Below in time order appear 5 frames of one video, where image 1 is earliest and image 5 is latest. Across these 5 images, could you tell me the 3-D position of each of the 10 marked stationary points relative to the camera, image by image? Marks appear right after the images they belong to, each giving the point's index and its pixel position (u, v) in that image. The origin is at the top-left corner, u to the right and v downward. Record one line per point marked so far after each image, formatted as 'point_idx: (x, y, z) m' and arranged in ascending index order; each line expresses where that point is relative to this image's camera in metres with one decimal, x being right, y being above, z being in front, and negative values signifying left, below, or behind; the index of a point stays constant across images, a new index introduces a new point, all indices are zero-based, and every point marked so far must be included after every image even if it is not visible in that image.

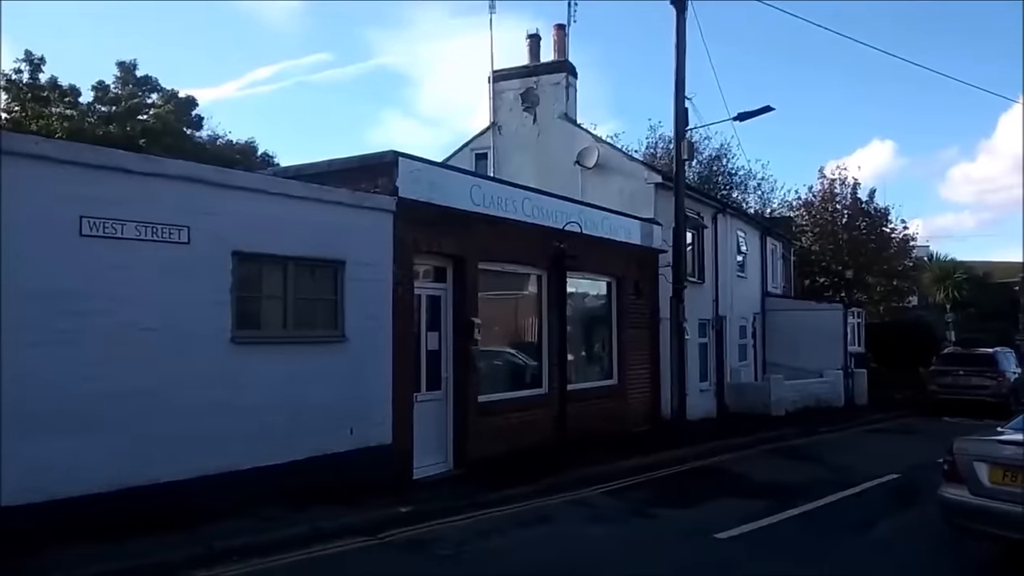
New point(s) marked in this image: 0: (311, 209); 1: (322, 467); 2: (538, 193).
0: (-2.0, +0.8, +10.1) m
1: (-1.9, -1.8, +10.2) m
2: (+0.4, +1.4, +14.4) m
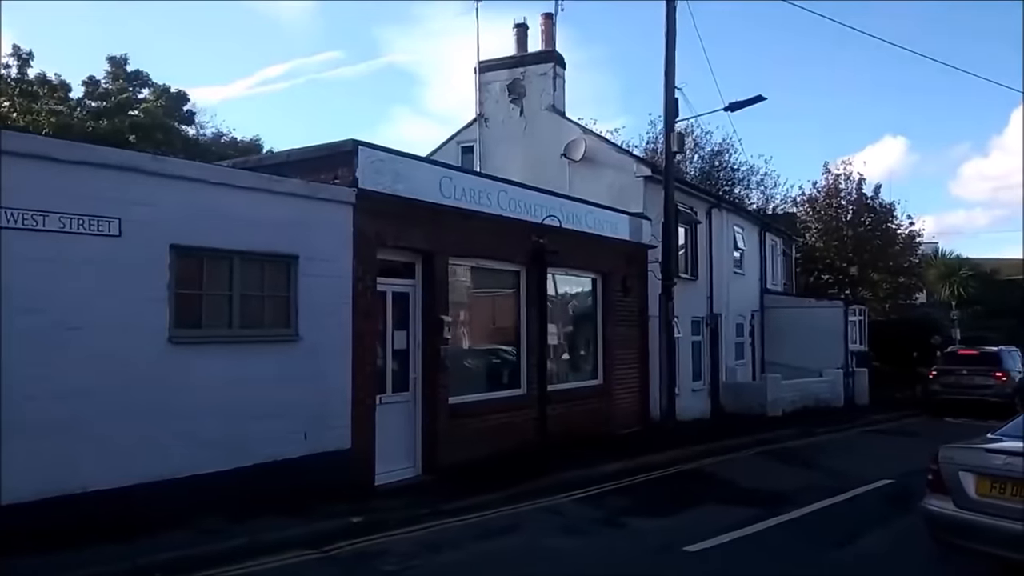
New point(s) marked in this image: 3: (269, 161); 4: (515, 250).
0: (-2.4, +0.8, +9.6) m
1: (-2.3, -1.8, +9.6) m
2: (+0.1, +1.4, +13.8) m
3: (-2.7, +1.4, +11.2) m
4: (0.0, +0.5, +13.9) m
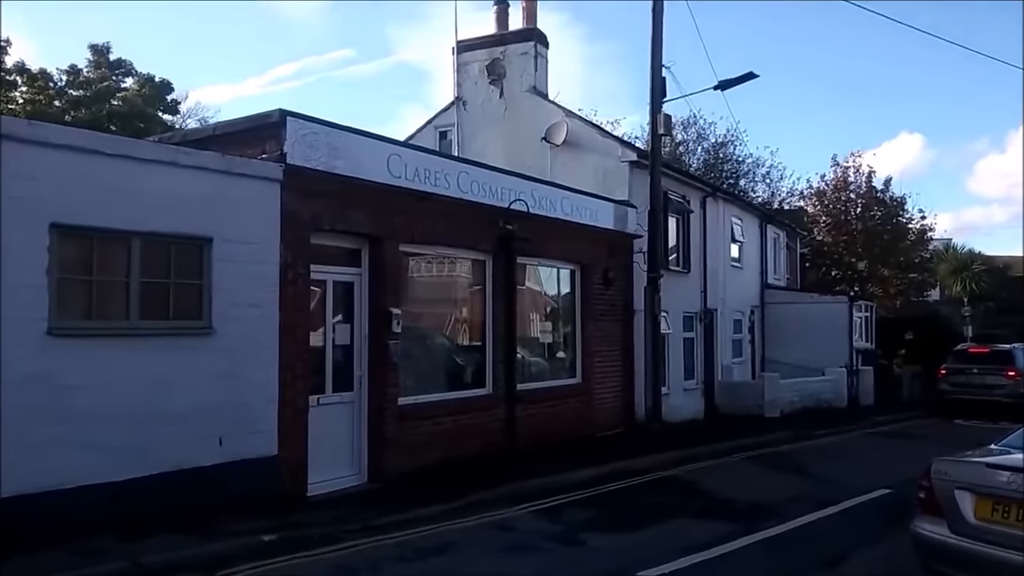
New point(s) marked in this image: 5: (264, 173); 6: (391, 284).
0: (-2.9, +1.0, +8.5) m
1: (-2.8, -1.7, +8.5) m
2: (-0.4, +1.6, +12.6) m
3: (-3.2, +1.6, +10.1) m
4: (-0.4, +0.7, +12.8) m
5: (-2.3, +1.1, +9.3) m
6: (-1.3, +0.1, +11.0) m
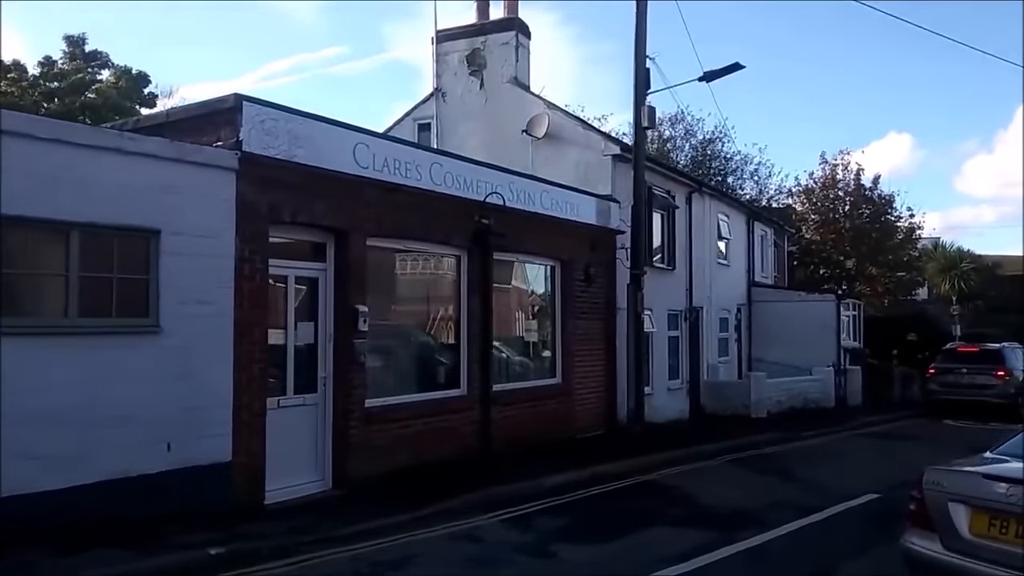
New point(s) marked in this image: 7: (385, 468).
0: (-3.2, +1.0, +7.9) m
1: (-3.1, -1.6, +8.0) m
2: (-0.7, +1.6, +12.1) m
3: (-3.5, +1.6, +9.6) m
4: (-0.7, +0.7, +12.3) m
5: (-2.6, +1.1, +8.8) m
6: (-1.6, +0.1, +10.5) m
7: (-1.4, -2.0, +10.9) m
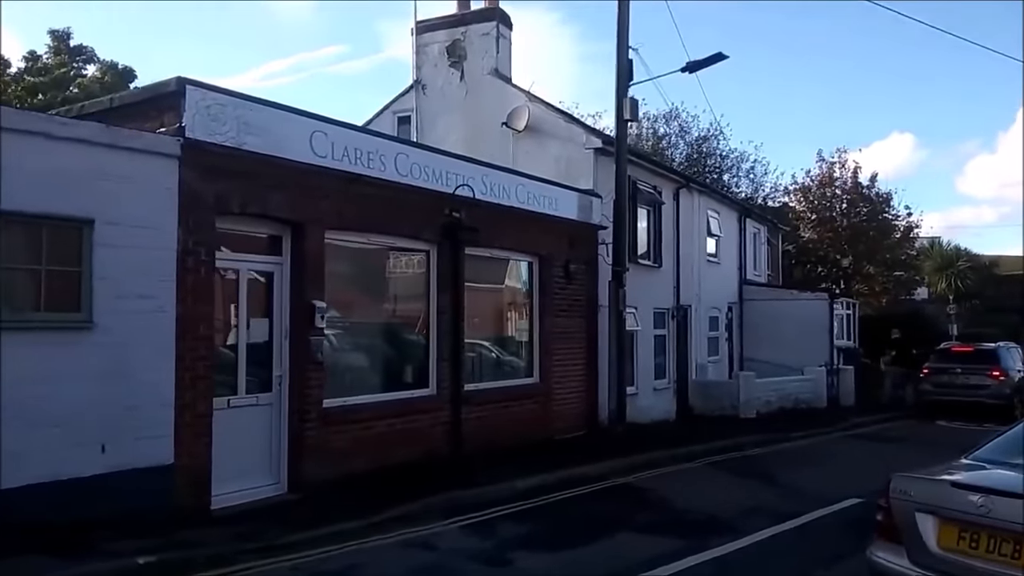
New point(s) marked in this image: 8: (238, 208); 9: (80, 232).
0: (-3.6, +1.1, +7.5) m
1: (-3.5, -1.6, +7.5) m
2: (-1.1, +1.7, +11.7) m
3: (-3.9, +1.7, +9.1) m
4: (-1.1, +0.7, +11.8) m
5: (-3.0, +1.2, +8.3) m
6: (-2.0, +0.1, +10.1) m
7: (-1.8, -1.9, +10.5) m
8: (-2.5, +0.7, +9.1) m
9: (-3.4, +0.4, +7.8) m
